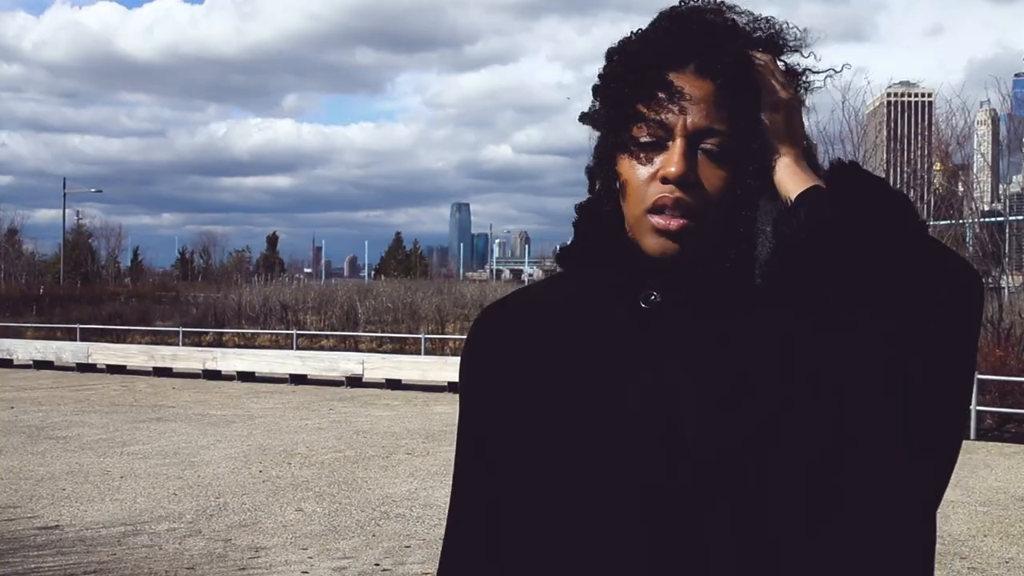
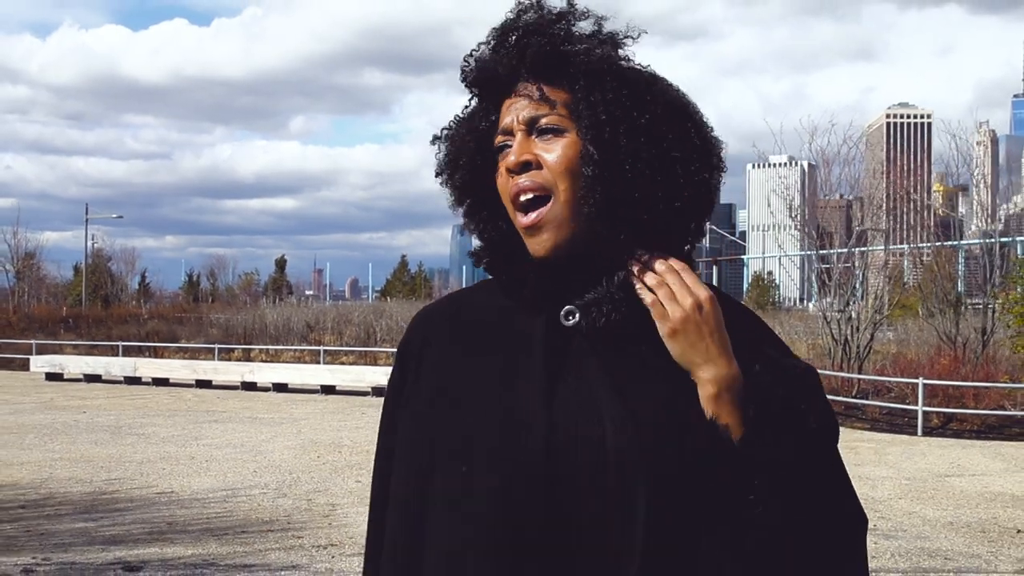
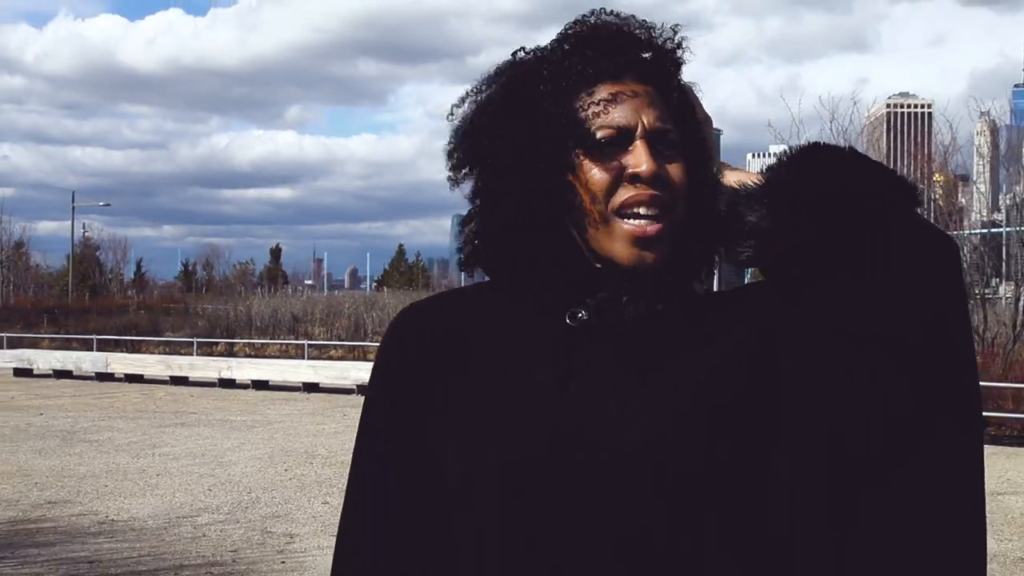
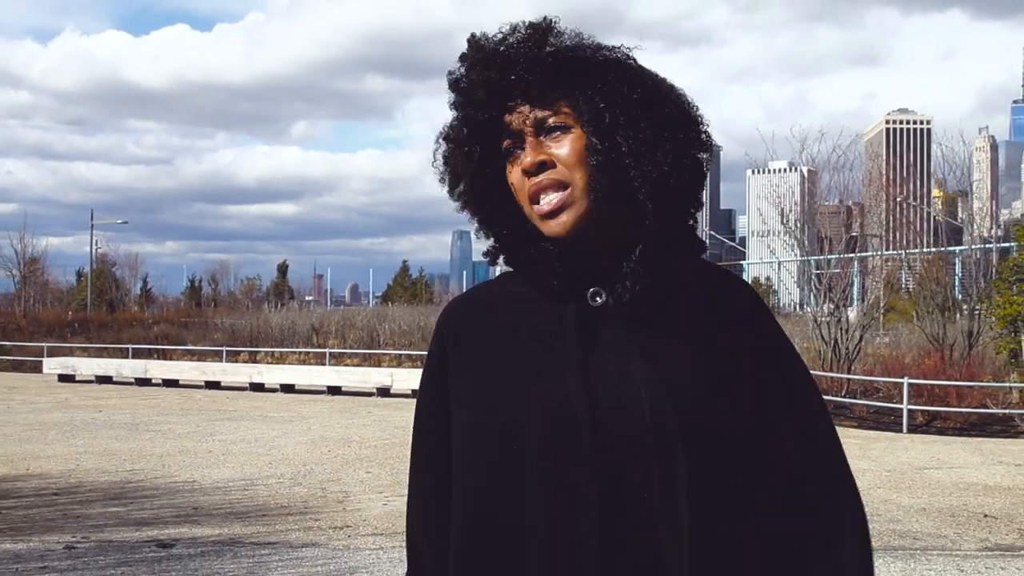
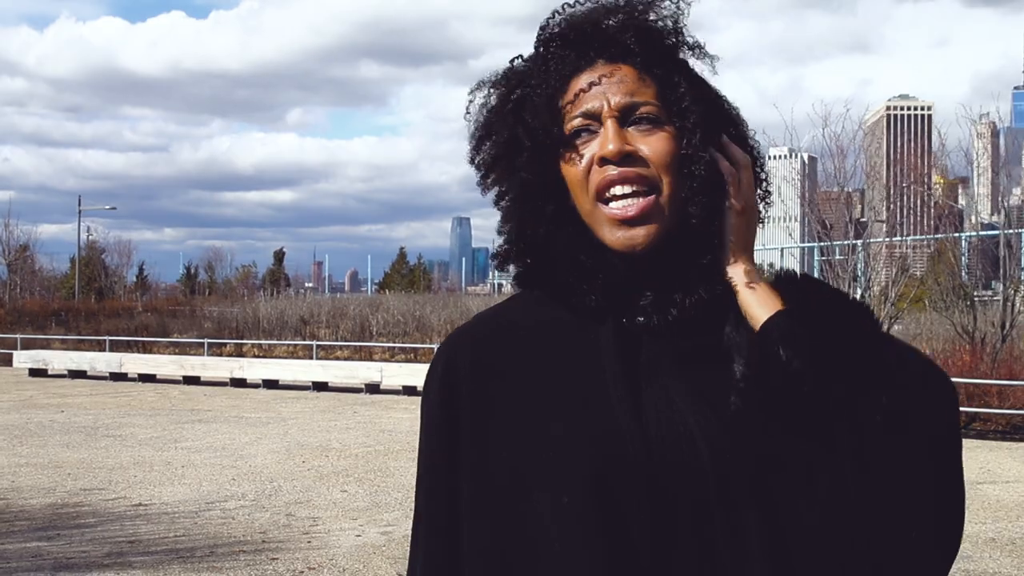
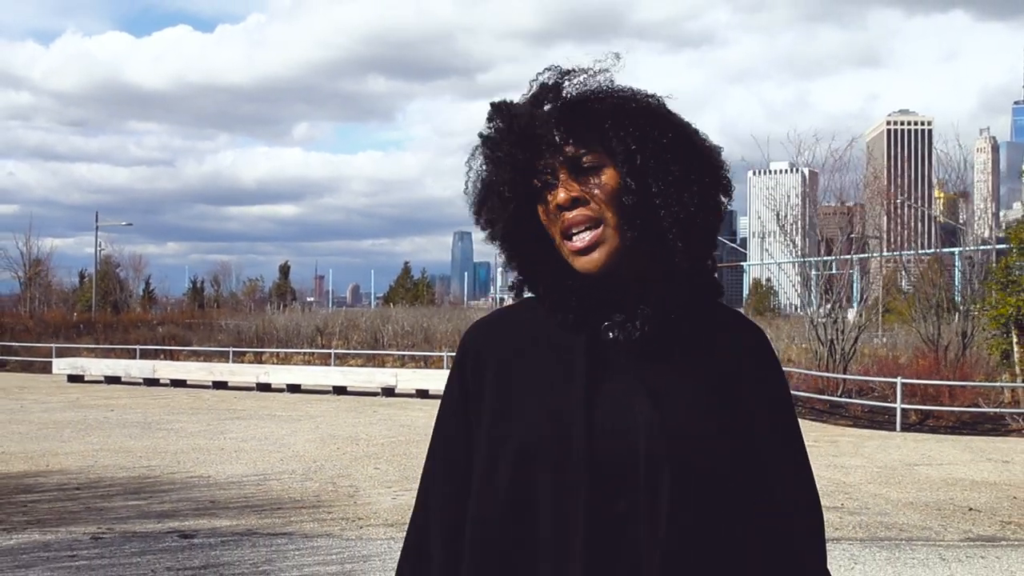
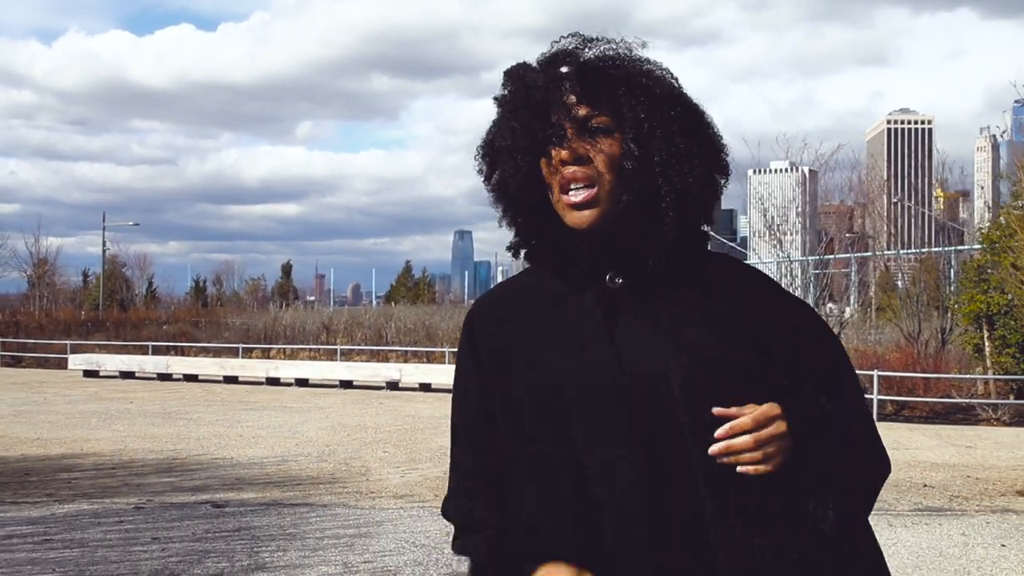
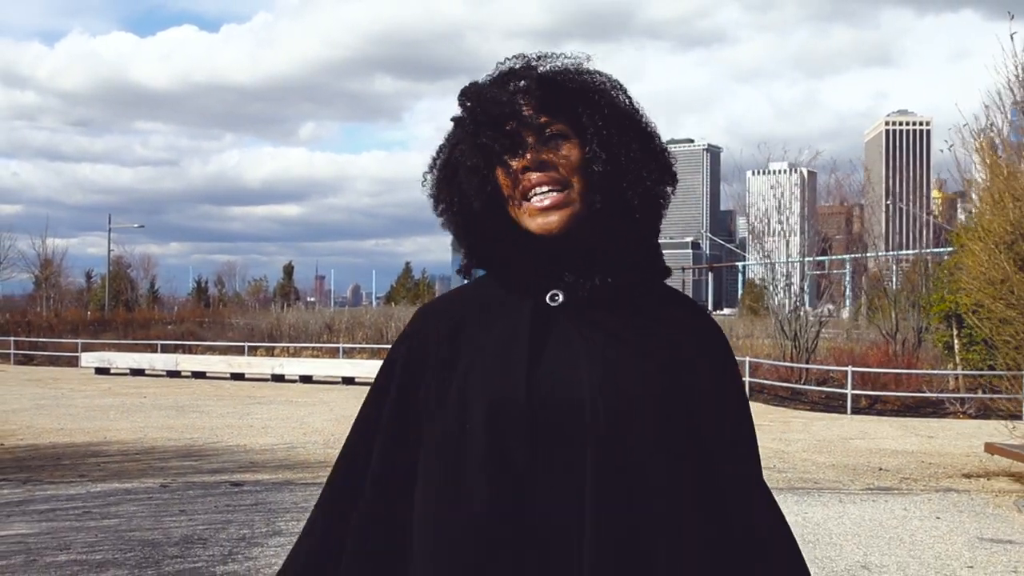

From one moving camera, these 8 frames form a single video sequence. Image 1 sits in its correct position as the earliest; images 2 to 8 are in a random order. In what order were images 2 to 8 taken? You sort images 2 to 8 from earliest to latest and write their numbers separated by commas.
3, 5, 2, 4, 6, 7, 8
